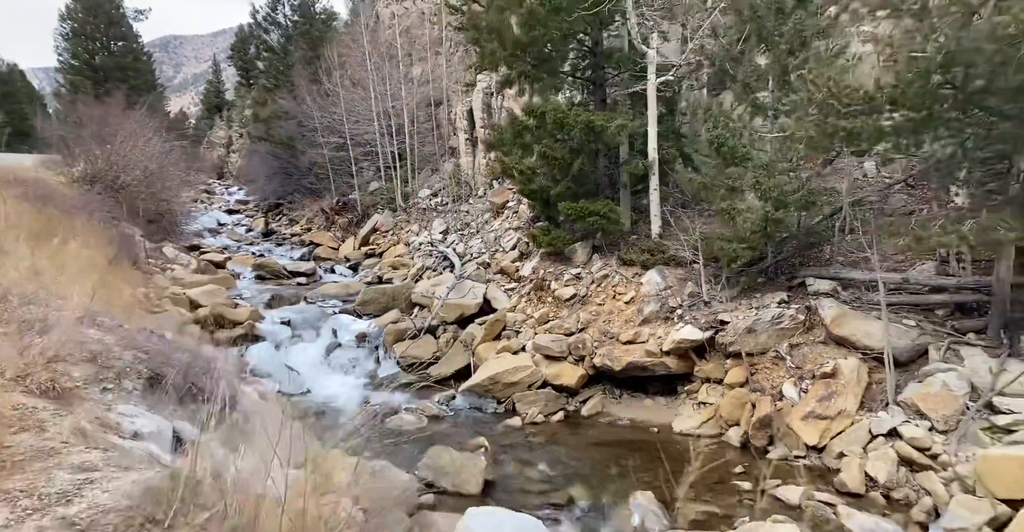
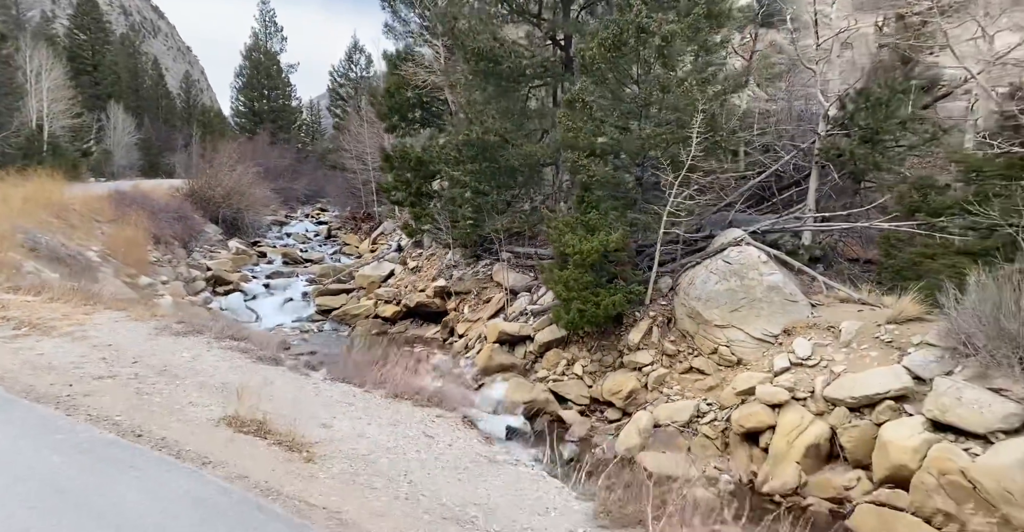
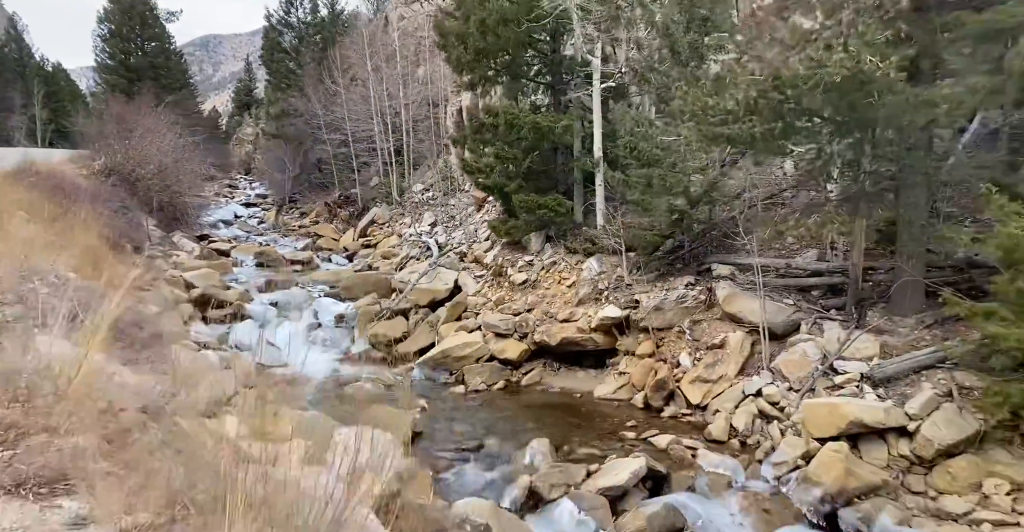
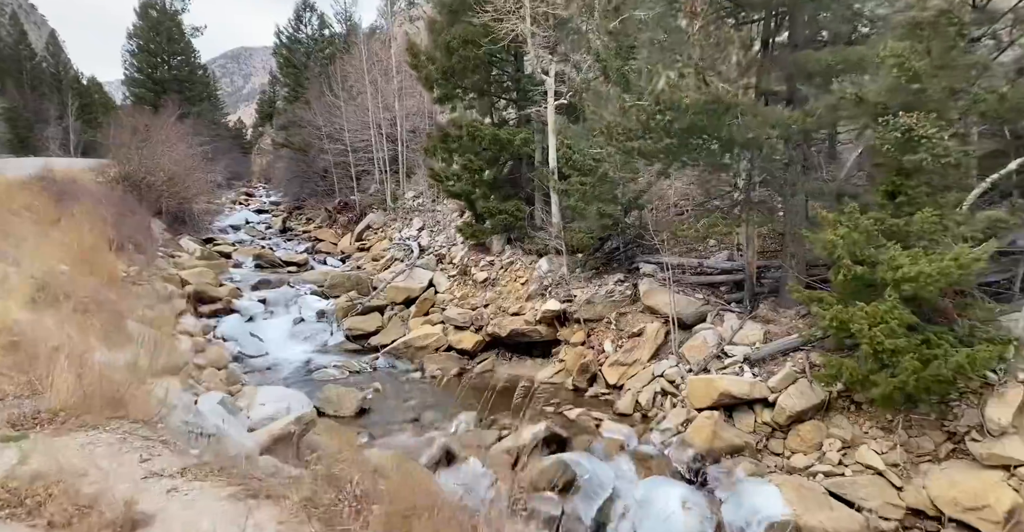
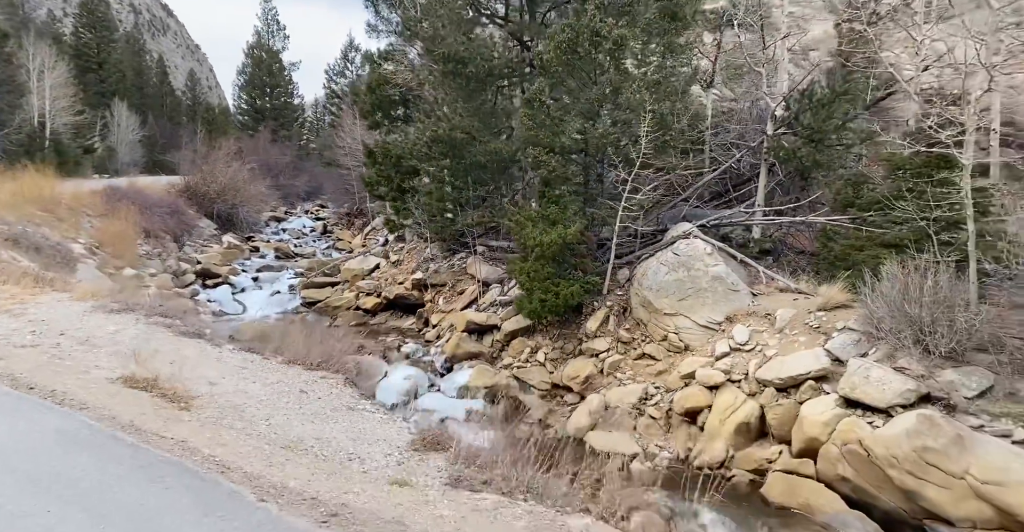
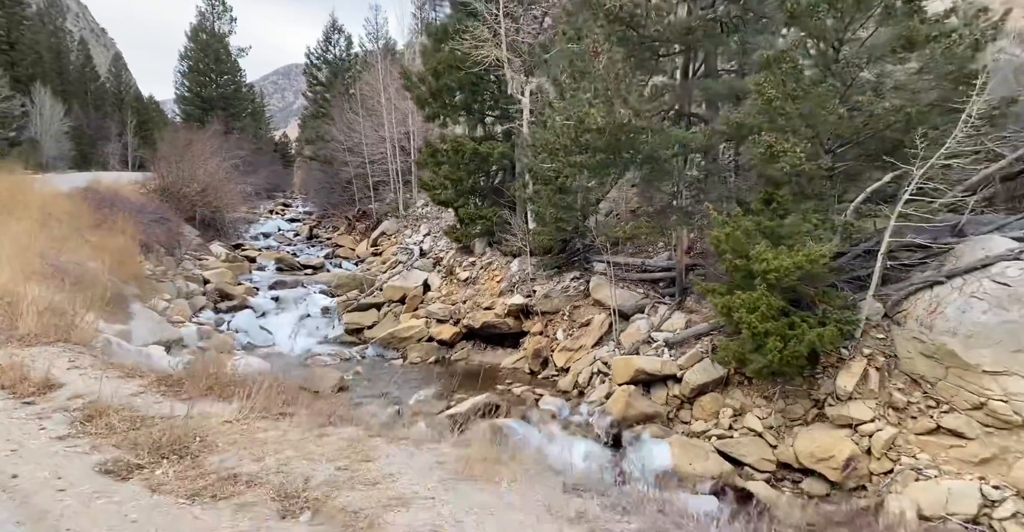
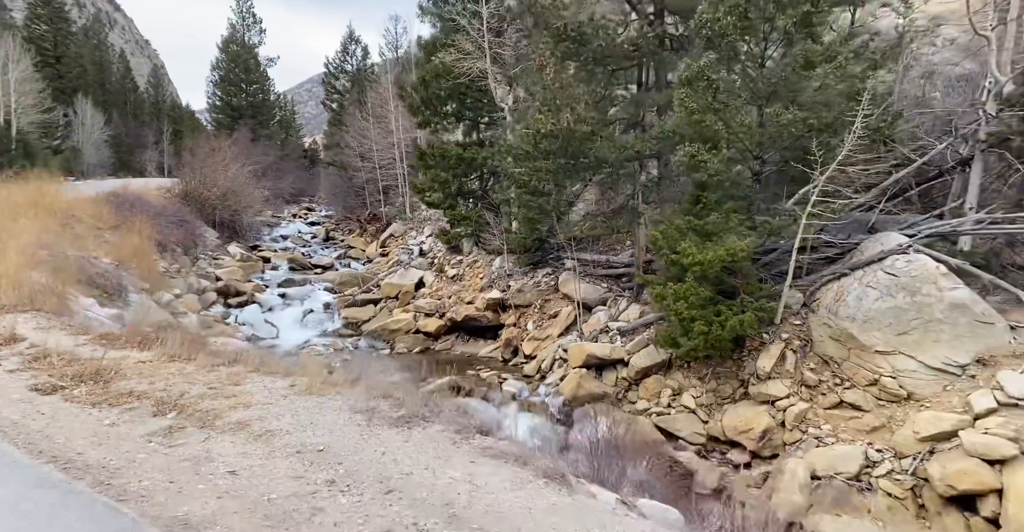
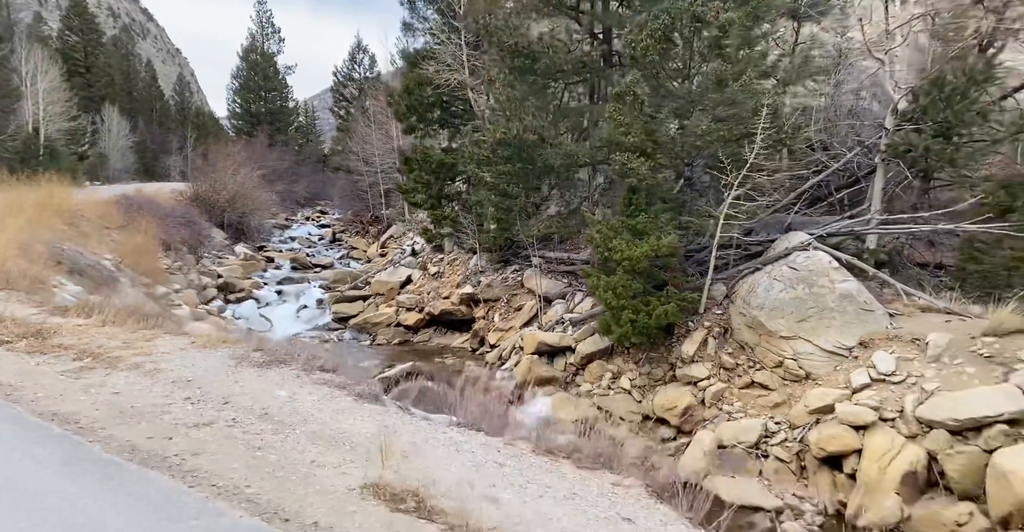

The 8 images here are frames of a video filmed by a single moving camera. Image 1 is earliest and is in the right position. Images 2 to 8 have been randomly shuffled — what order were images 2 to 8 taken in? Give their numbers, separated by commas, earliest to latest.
3, 4, 6, 7, 8, 2, 5
